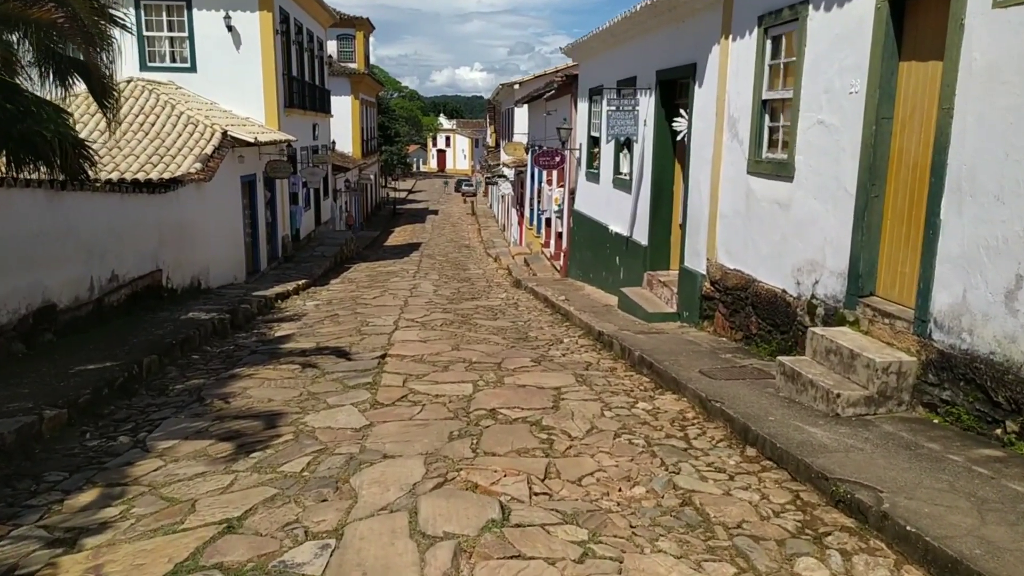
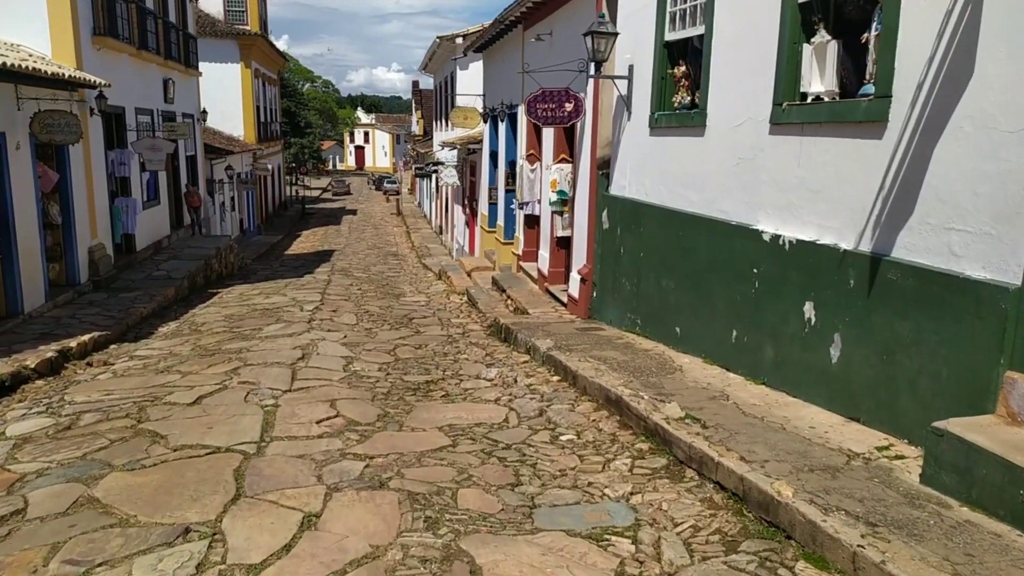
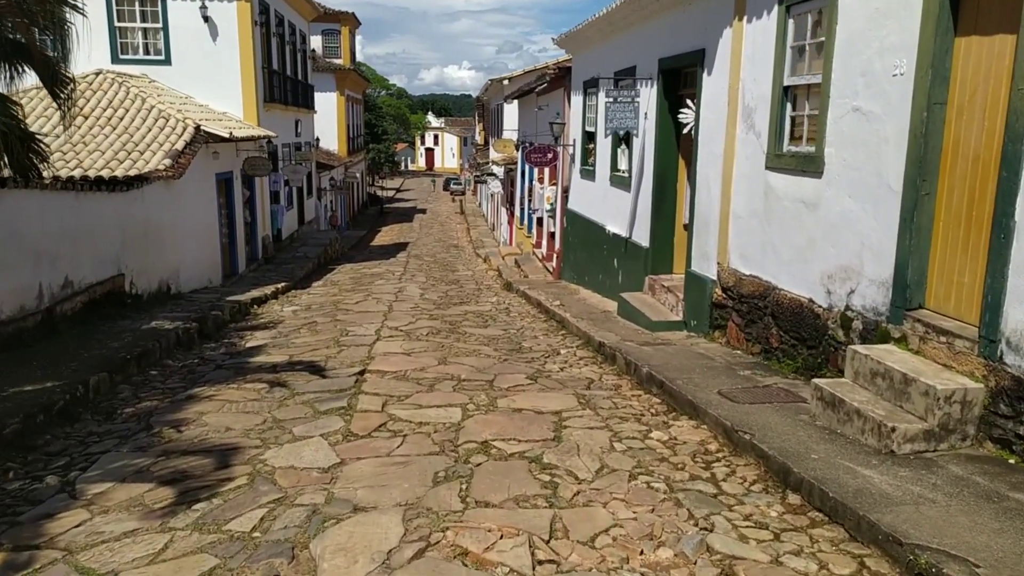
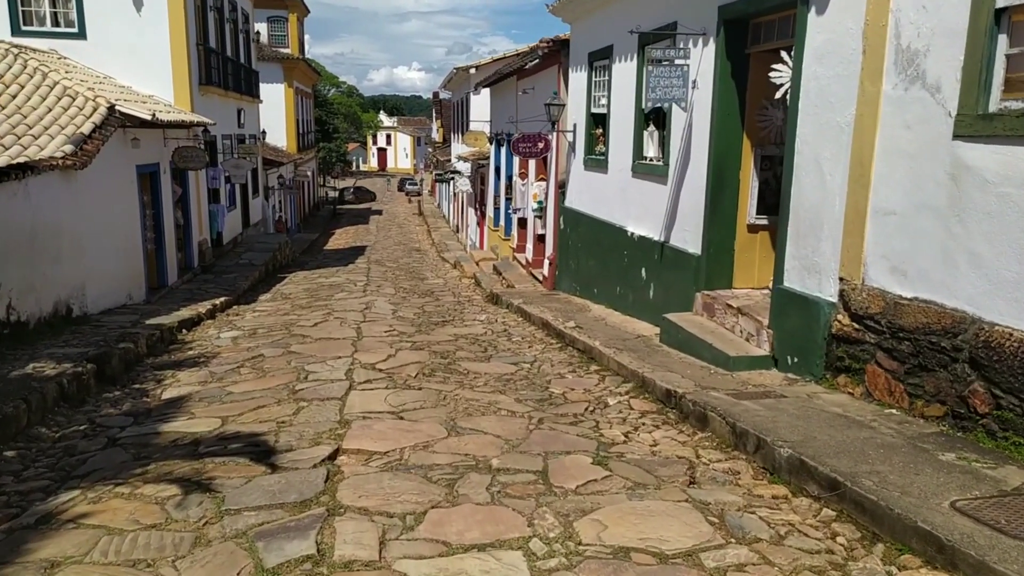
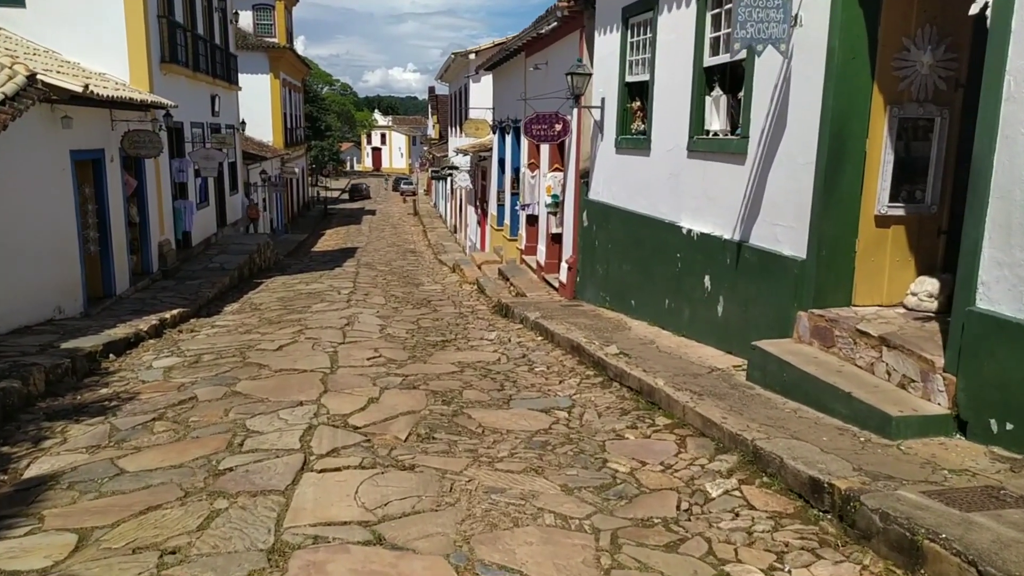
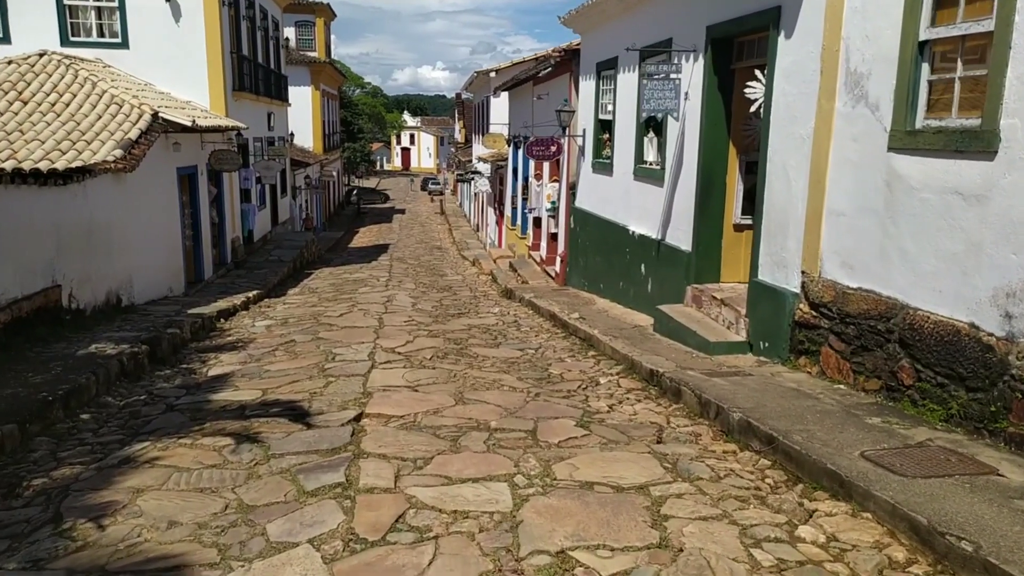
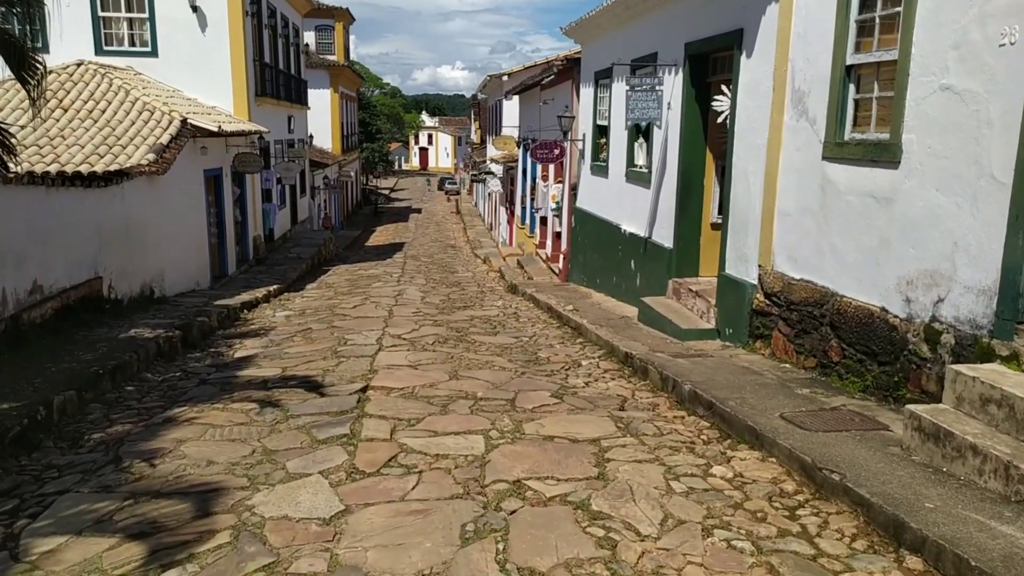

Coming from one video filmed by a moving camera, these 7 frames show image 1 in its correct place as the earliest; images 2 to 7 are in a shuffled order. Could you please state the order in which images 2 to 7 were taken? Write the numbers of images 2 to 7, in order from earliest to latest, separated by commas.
3, 7, 6, 4, 5, 2
